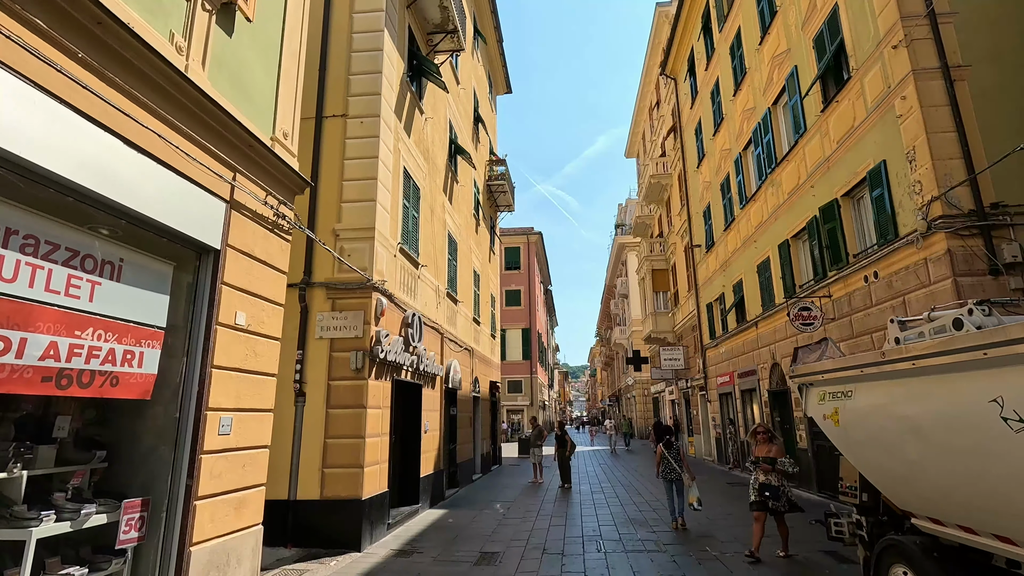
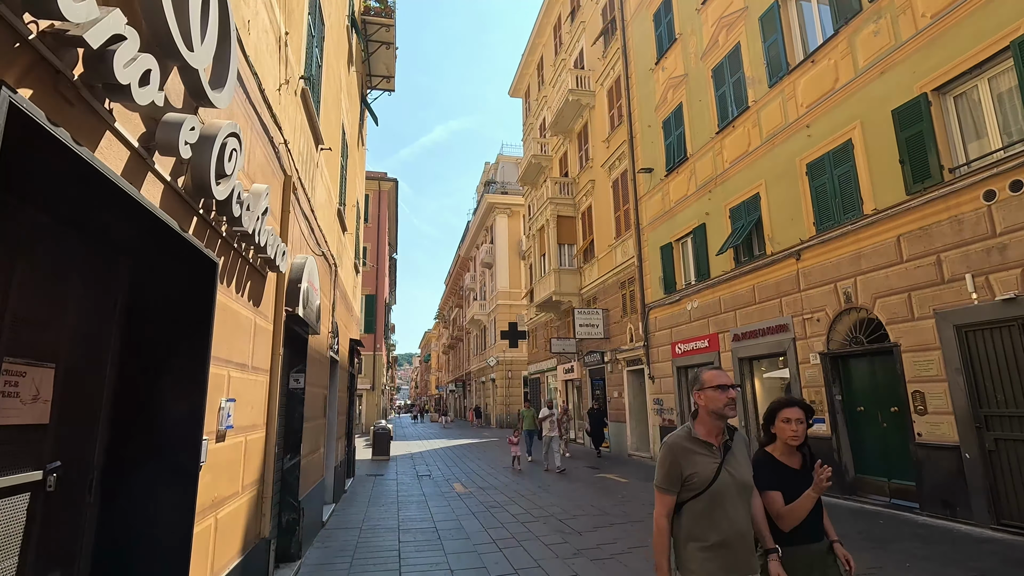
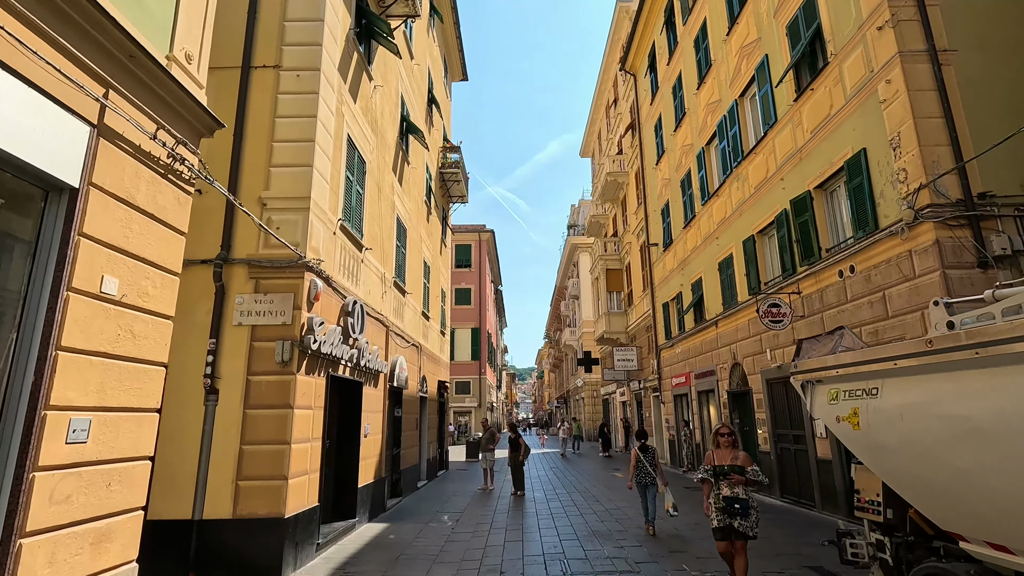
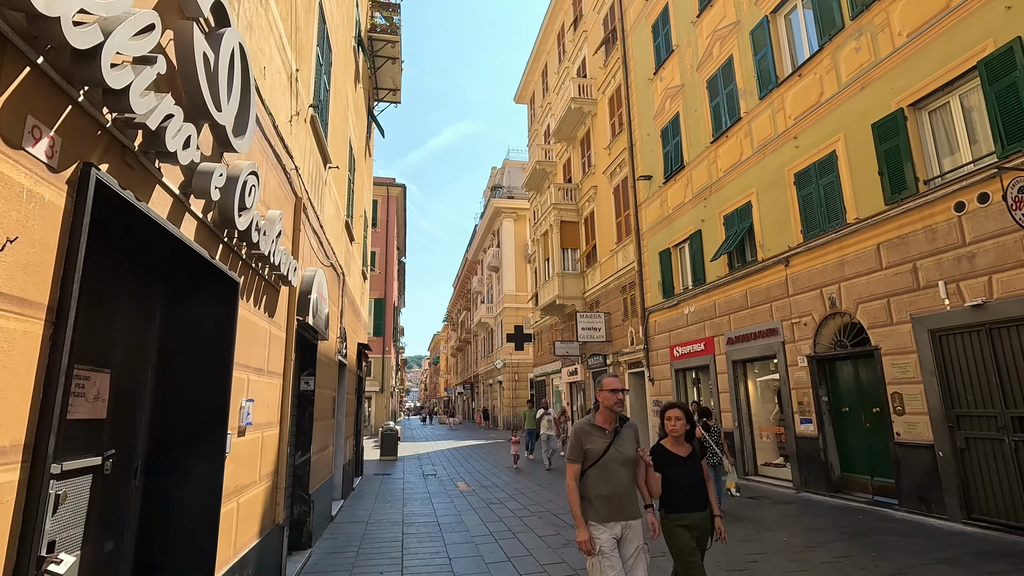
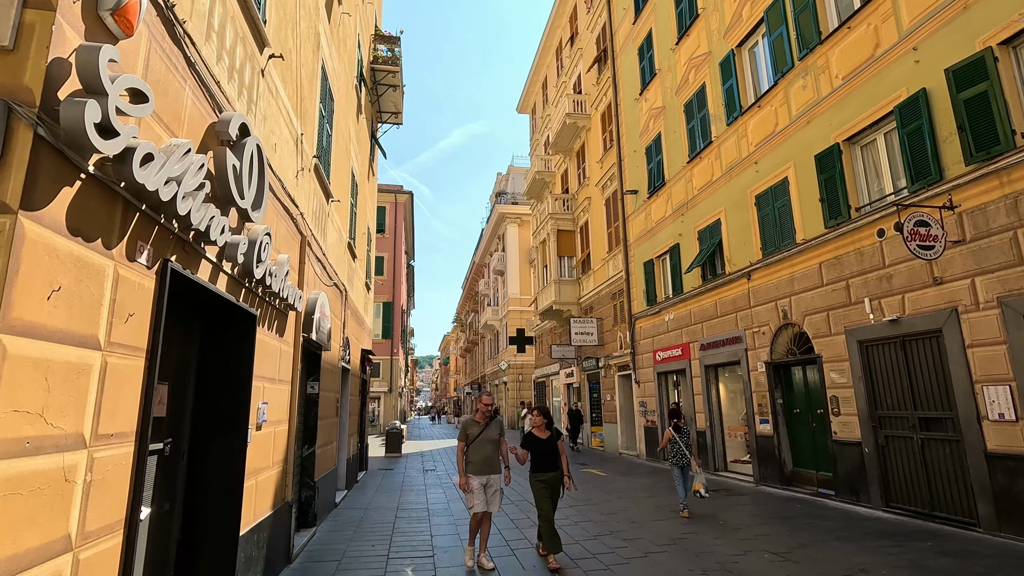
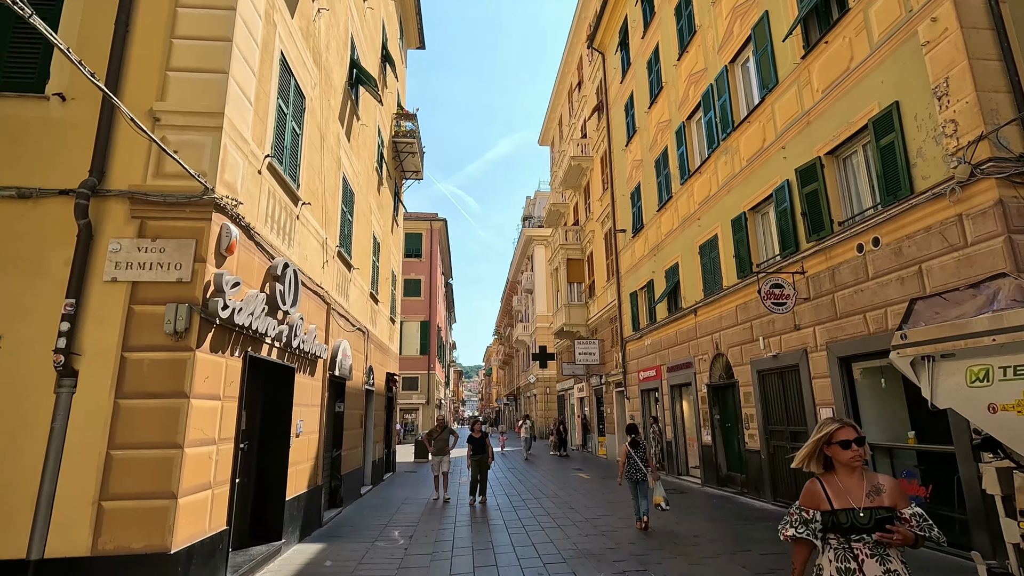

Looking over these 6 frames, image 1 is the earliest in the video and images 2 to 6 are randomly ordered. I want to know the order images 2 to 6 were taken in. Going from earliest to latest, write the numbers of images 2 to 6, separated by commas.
3, 6, 5, 4, 2
